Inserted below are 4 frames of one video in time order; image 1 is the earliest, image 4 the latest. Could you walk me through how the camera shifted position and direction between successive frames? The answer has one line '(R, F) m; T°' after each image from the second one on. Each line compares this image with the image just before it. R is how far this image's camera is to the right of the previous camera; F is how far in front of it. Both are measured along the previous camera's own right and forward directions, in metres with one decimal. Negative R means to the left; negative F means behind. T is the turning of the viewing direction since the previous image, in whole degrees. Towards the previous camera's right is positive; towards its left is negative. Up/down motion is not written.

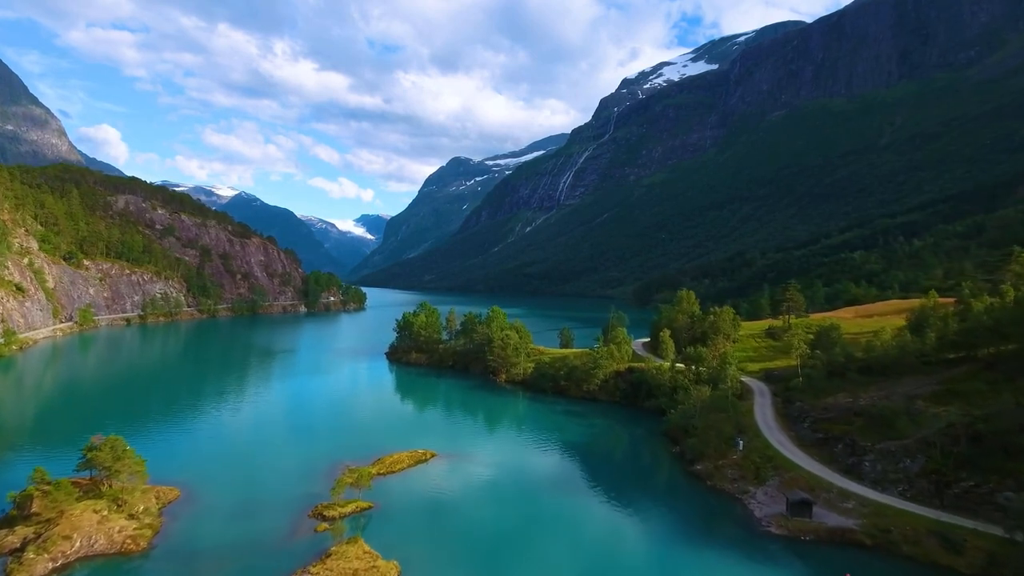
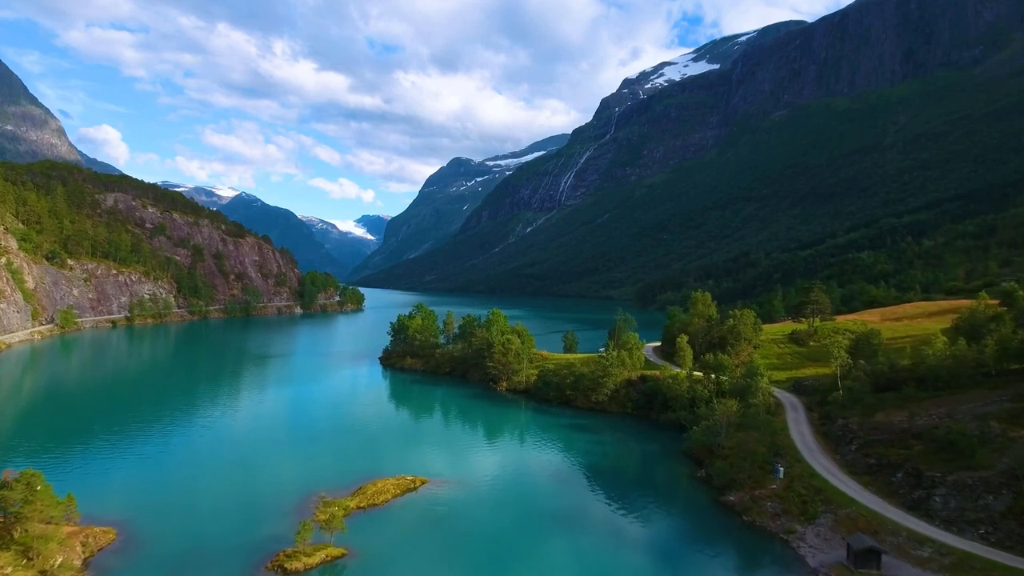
(0.0, +2.0) m; 0°
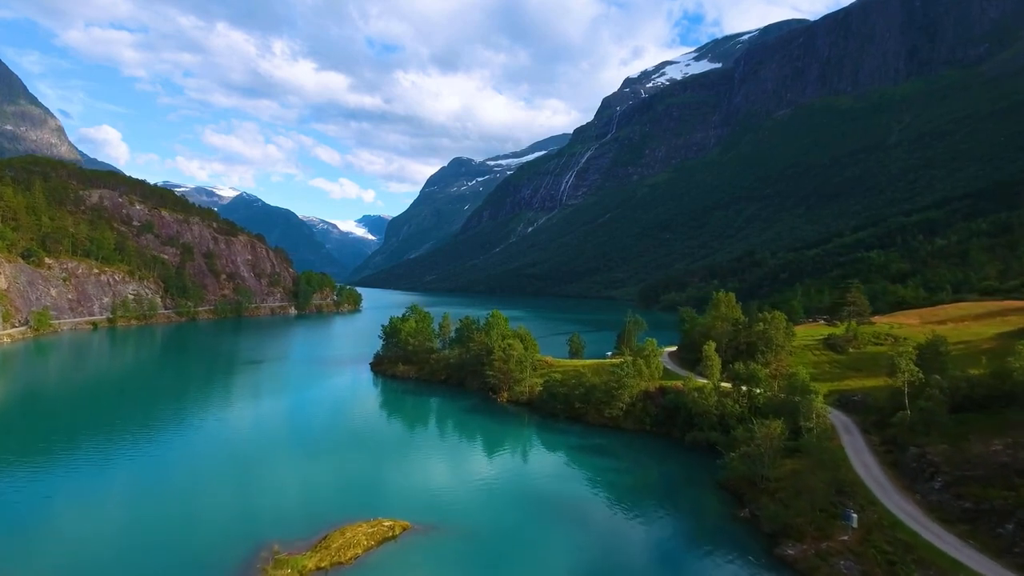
(0.0, +2.5) m; 0°
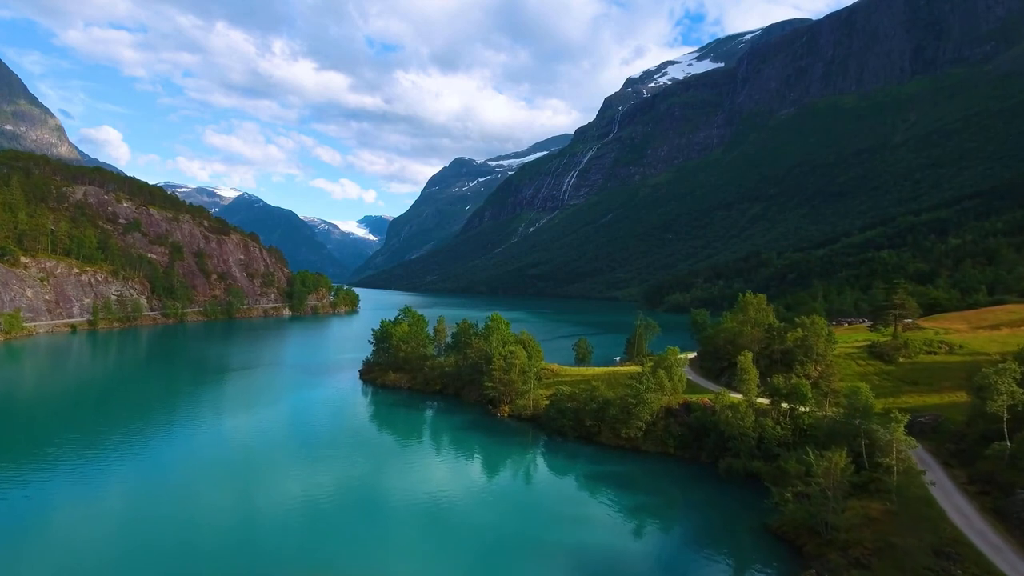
(0.0, +2.5) m; 0°
